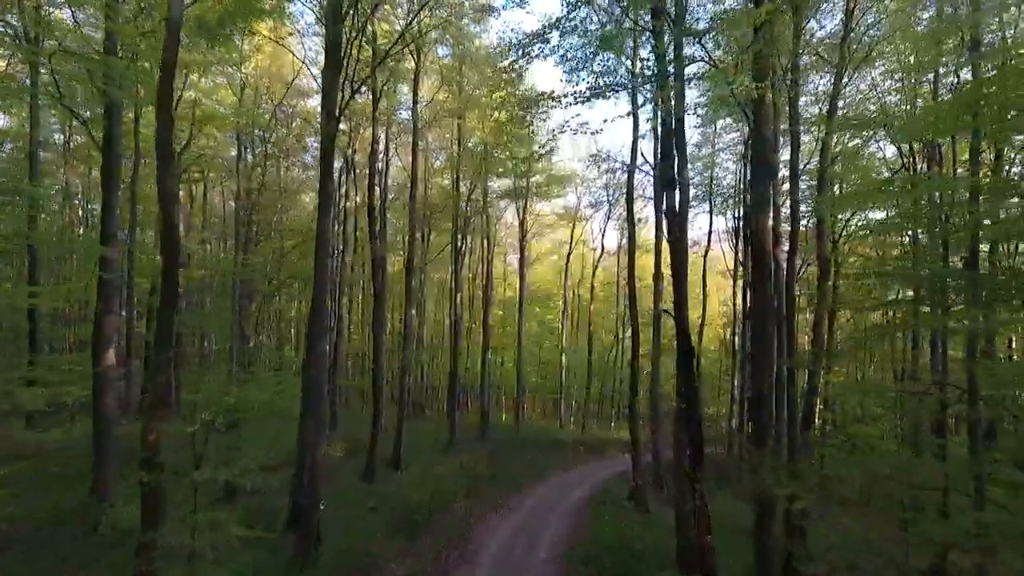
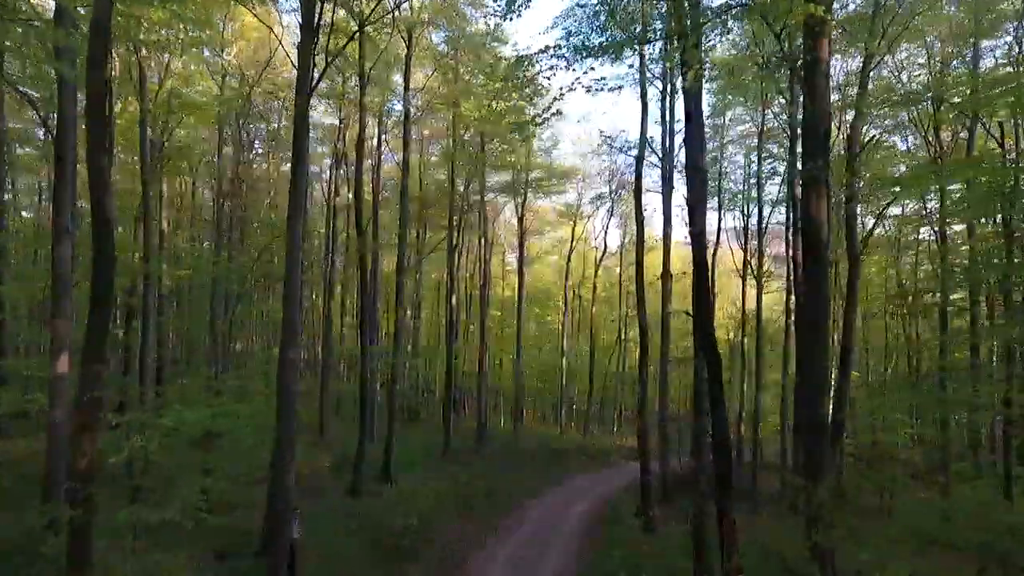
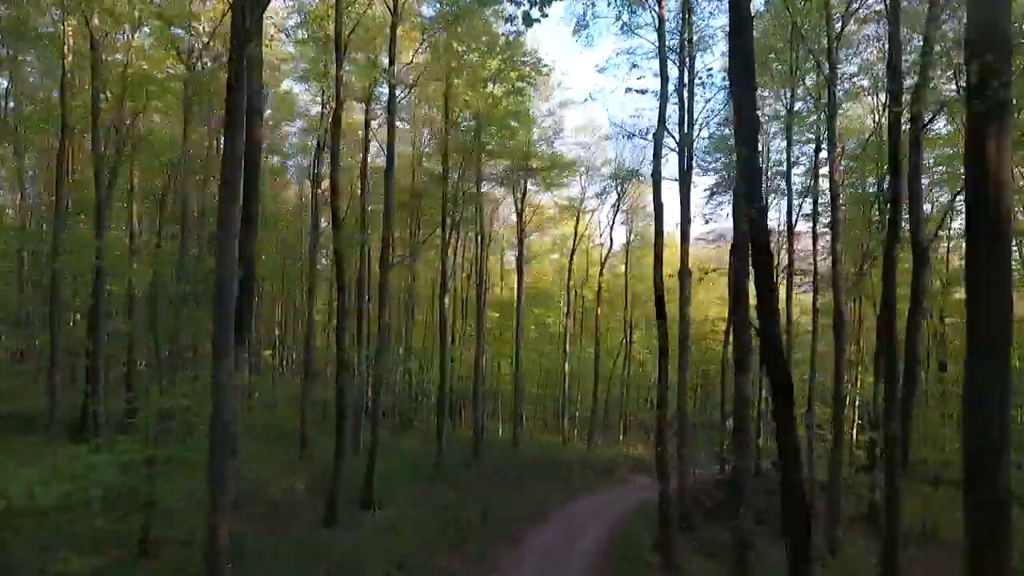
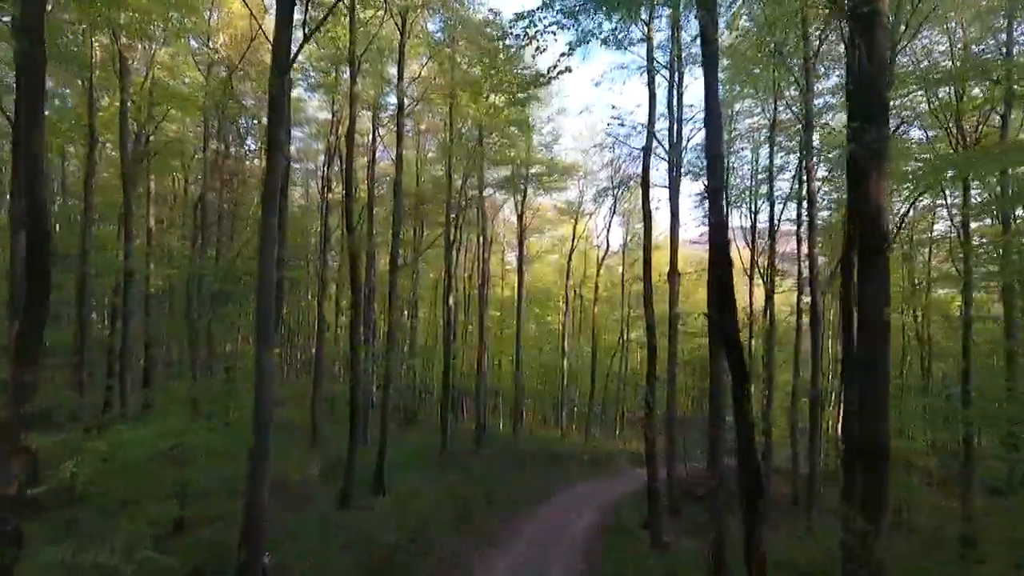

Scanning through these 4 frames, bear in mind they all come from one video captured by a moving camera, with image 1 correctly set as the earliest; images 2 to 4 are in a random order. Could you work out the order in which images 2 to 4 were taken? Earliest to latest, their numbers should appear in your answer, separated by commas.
2, 4, 3
